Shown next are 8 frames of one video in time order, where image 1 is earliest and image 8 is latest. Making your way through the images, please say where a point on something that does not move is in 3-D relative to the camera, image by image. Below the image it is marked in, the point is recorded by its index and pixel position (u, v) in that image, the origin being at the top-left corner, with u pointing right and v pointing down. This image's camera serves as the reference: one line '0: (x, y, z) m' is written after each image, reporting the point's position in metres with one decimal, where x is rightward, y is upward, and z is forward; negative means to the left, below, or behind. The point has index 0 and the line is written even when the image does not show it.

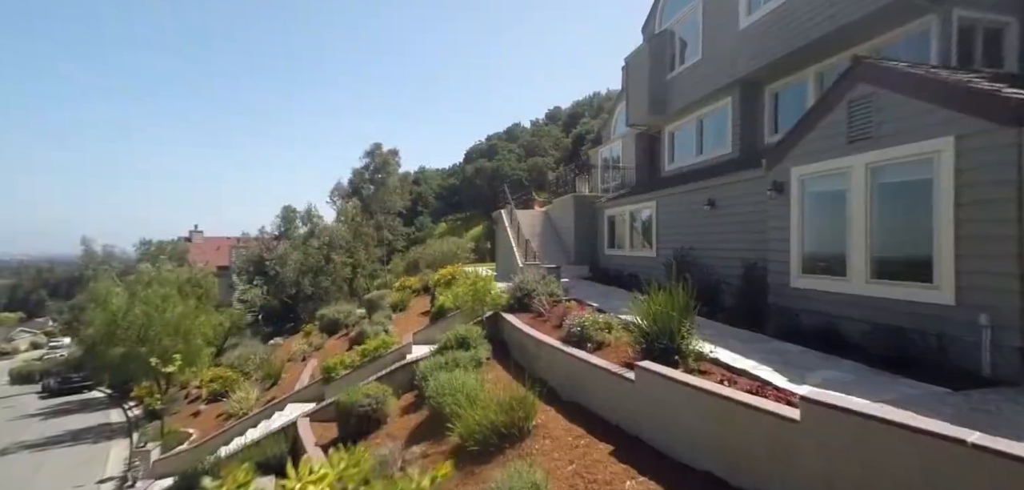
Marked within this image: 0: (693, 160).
0: (+5.7, +2.7, +14.8) m
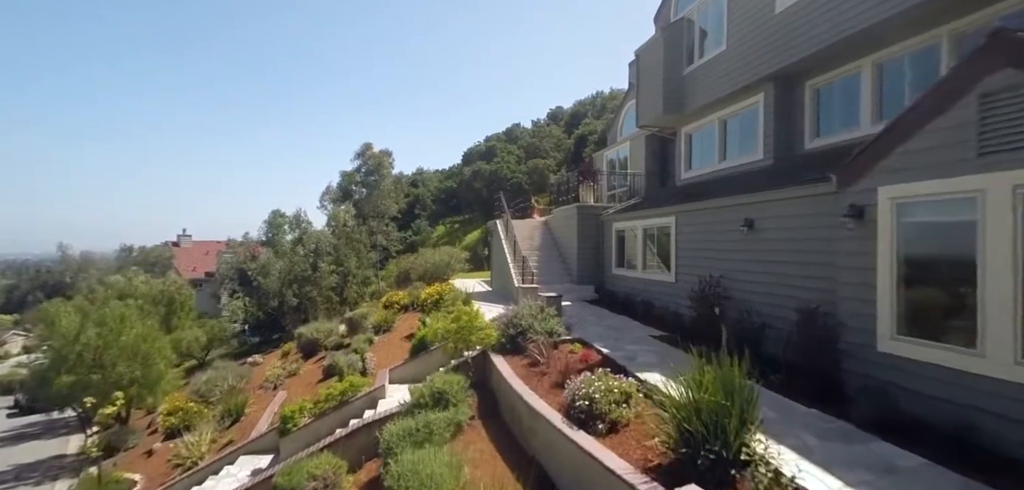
0: (+5.6, +2.2, +12.9) m
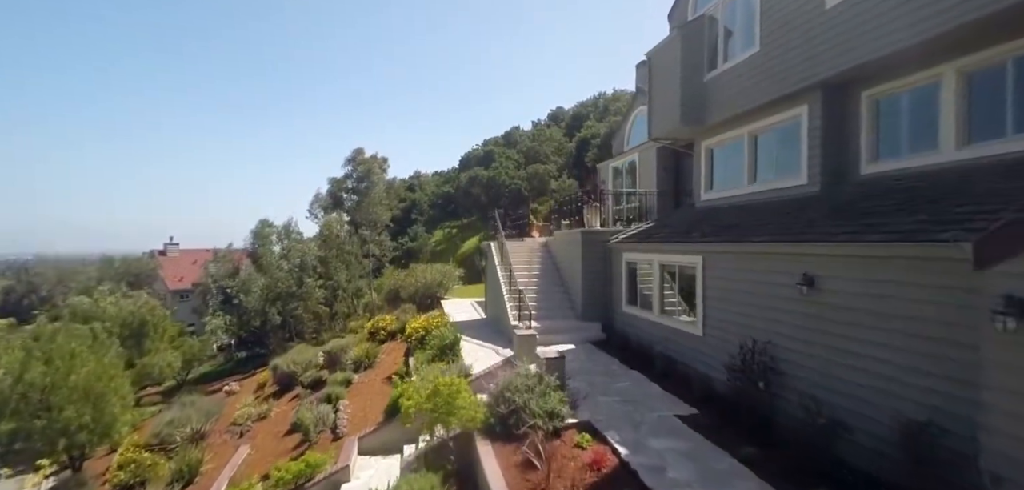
0: (+5.4, +1.4, +11.1) m
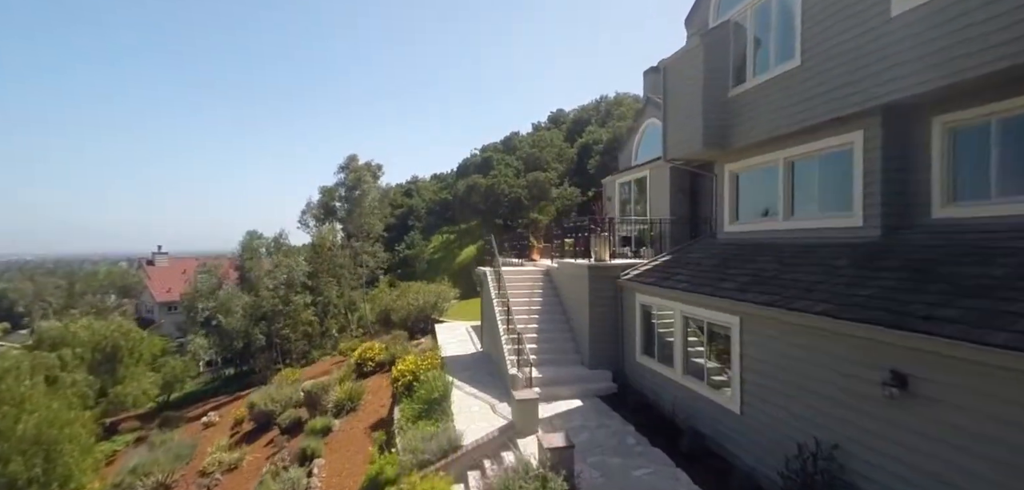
0: (+5.4, +0.5, +9.6) m
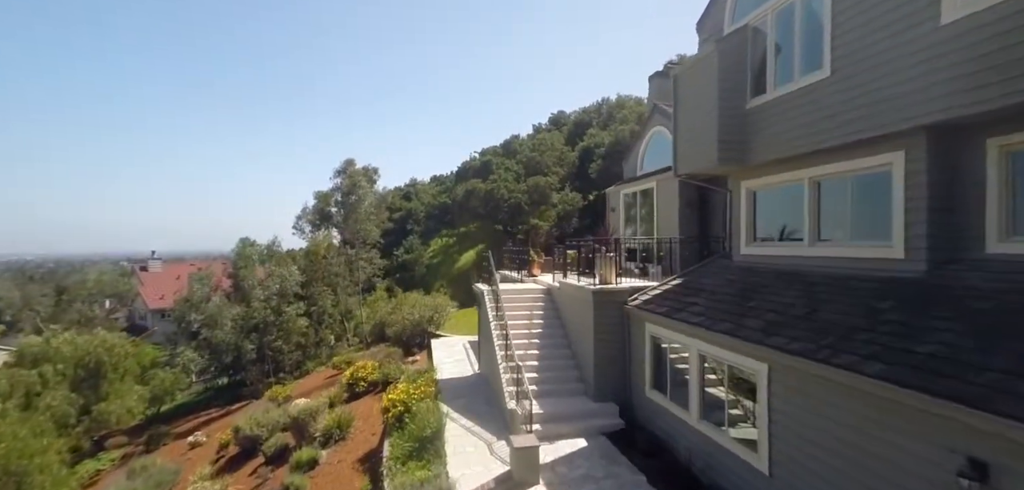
0: (+5.4, 0.0, +8.7) m
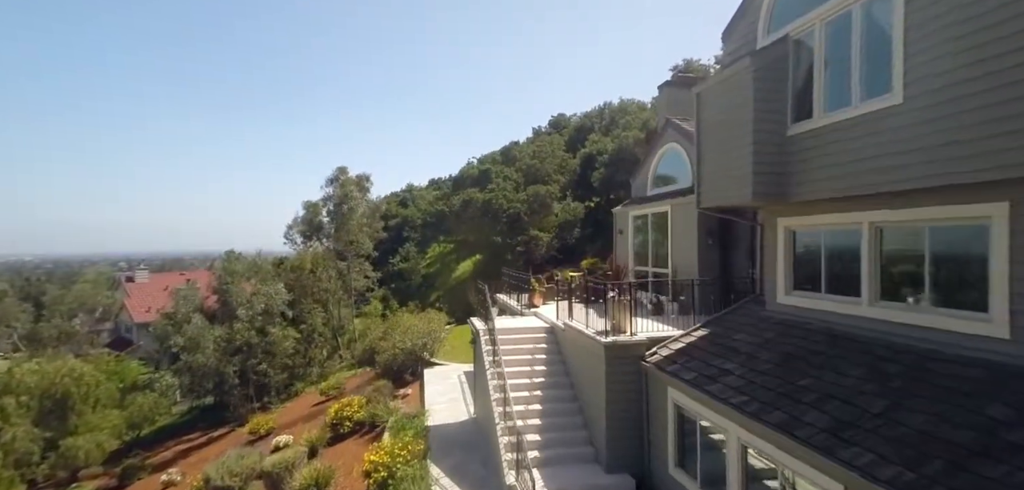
0: (+5.3, -0.9, +7.3) m
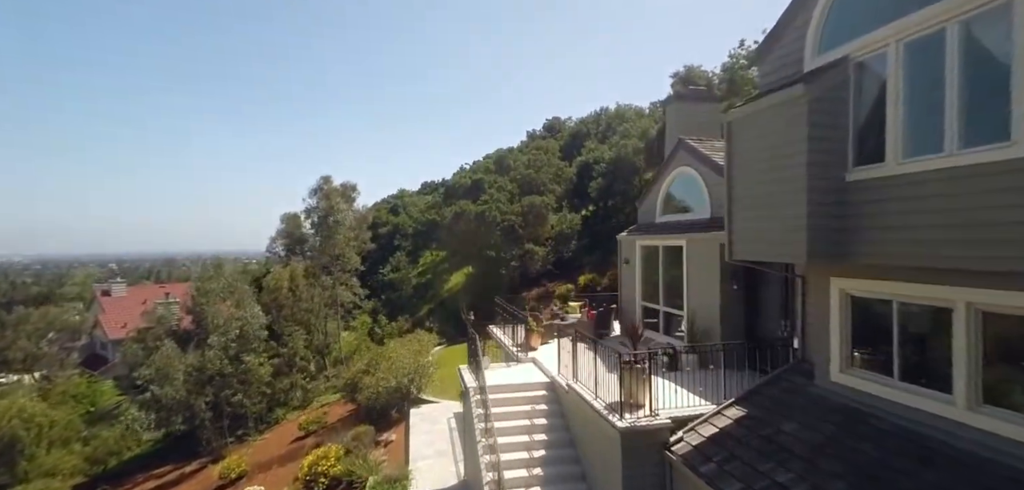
0: (+5.3, -1.9, +5.7) m
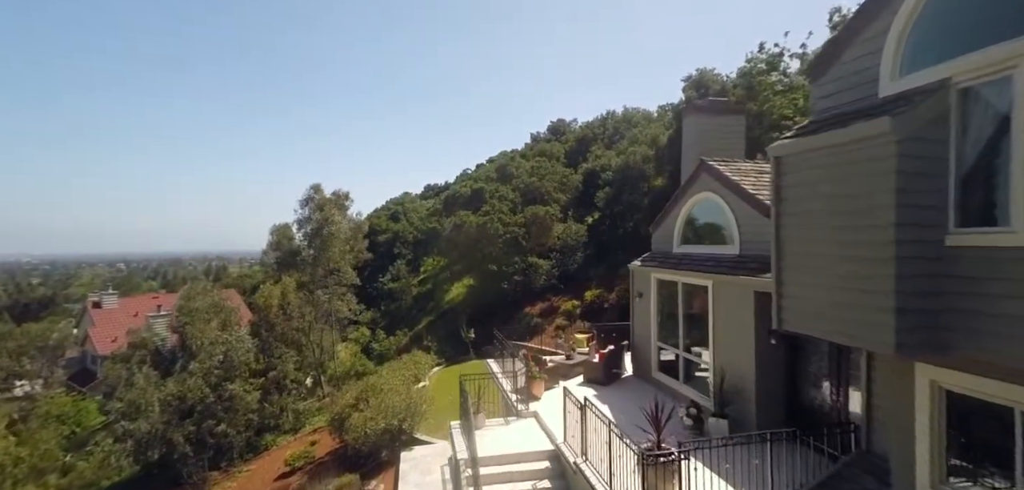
0: (+5.2, -2.8, +4.1) m
